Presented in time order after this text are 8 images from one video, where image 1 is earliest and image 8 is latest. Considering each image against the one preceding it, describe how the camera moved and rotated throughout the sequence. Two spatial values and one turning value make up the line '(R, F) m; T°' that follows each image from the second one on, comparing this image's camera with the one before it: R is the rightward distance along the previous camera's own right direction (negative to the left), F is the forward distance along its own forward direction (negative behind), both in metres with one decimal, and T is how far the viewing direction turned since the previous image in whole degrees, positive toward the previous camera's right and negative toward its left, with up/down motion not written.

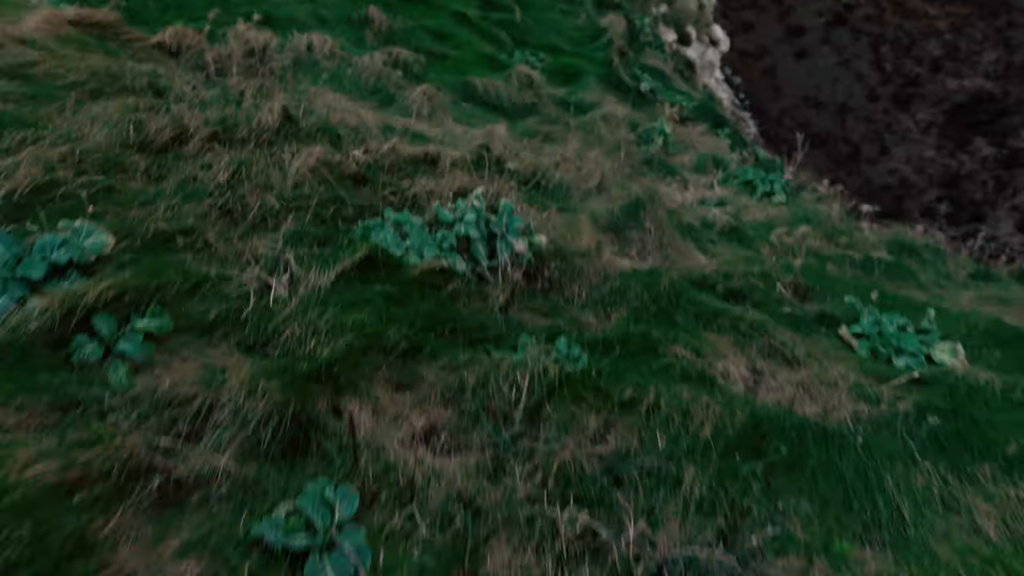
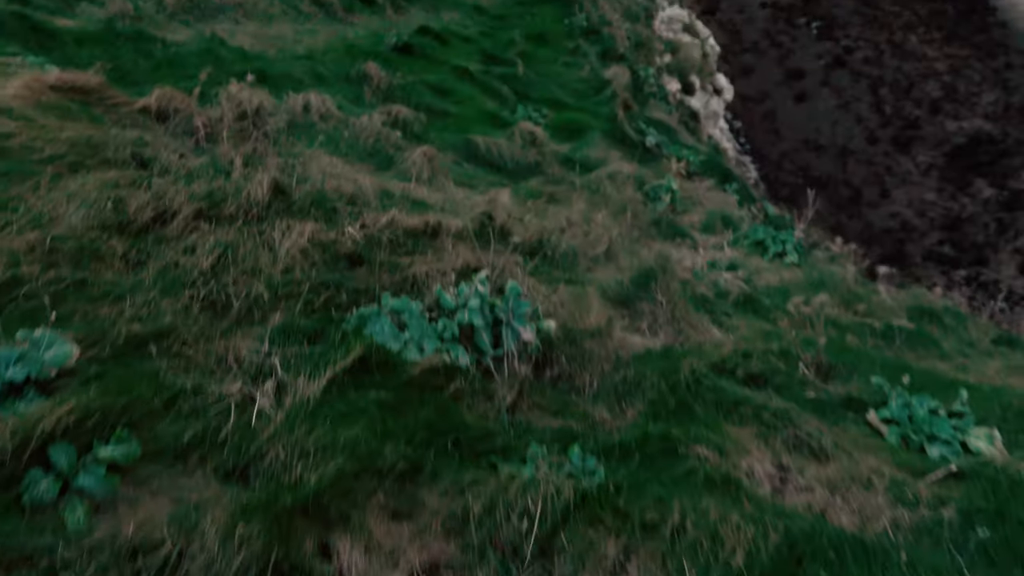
(0.0, +0.1) m; 0°
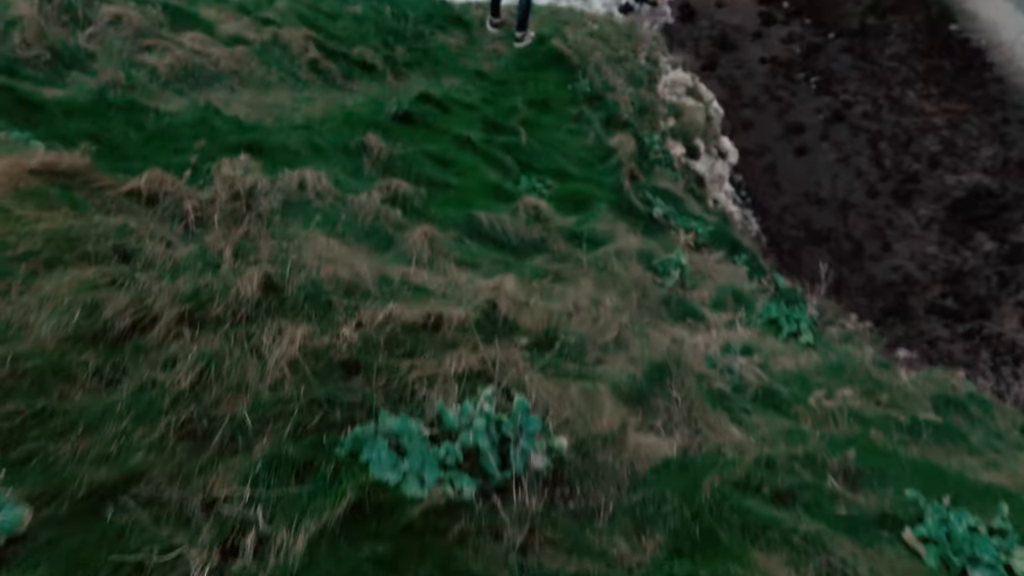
(0.0, +0.1) m; 0°
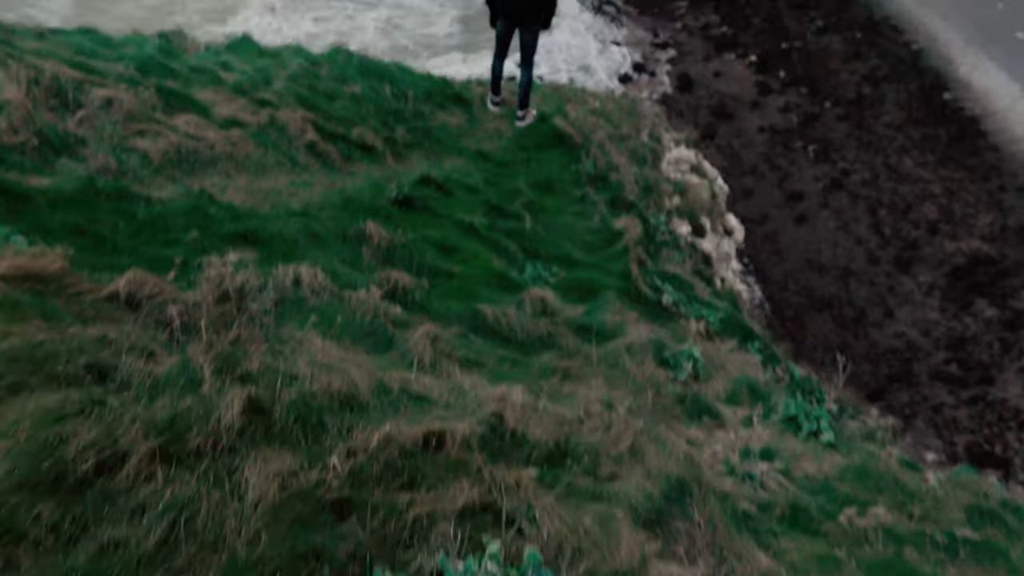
(0.0, +0.2) m; 0°
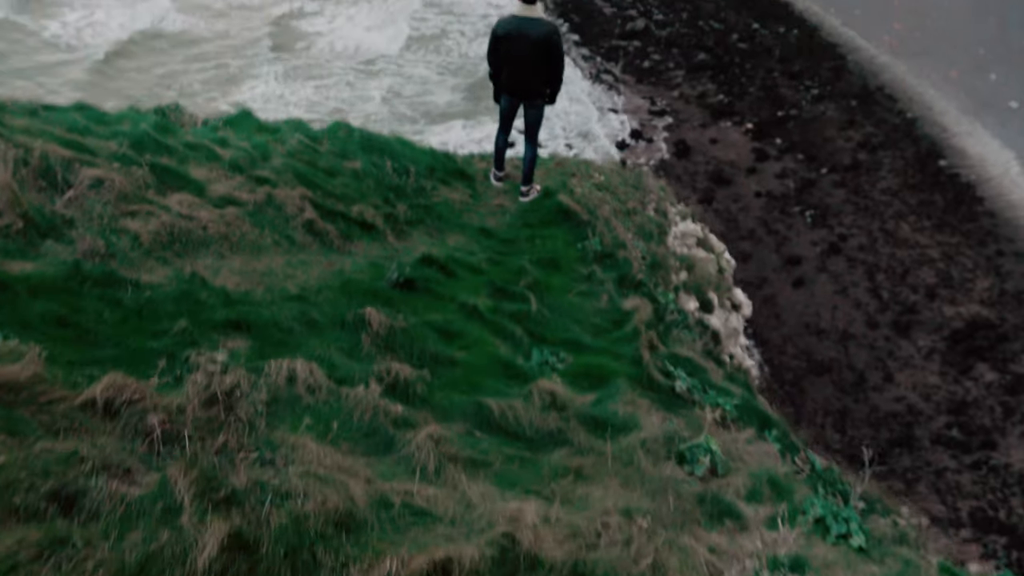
(0.0, +0.2) m; 0°
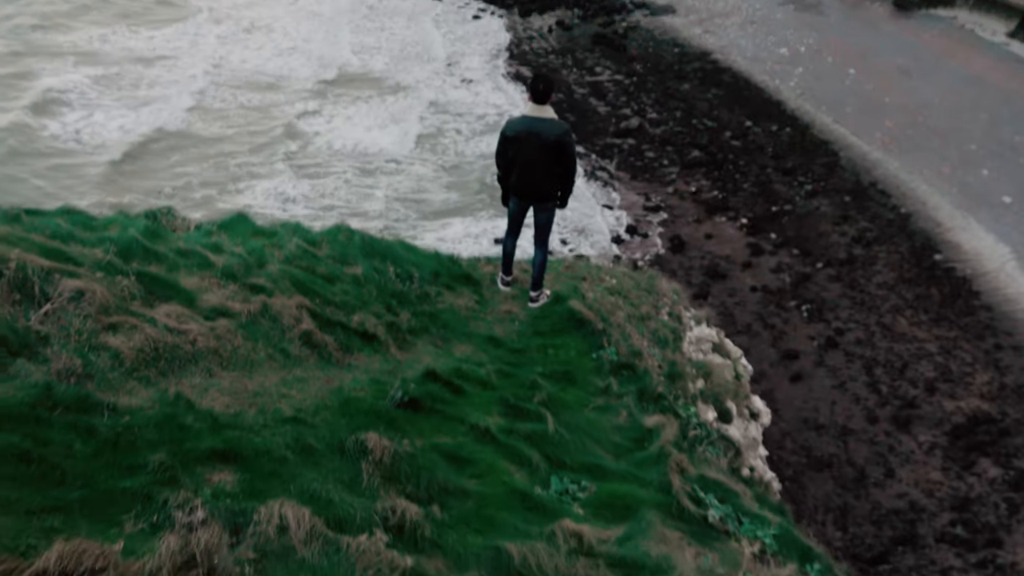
(-0.1, +0.3) m; 0°
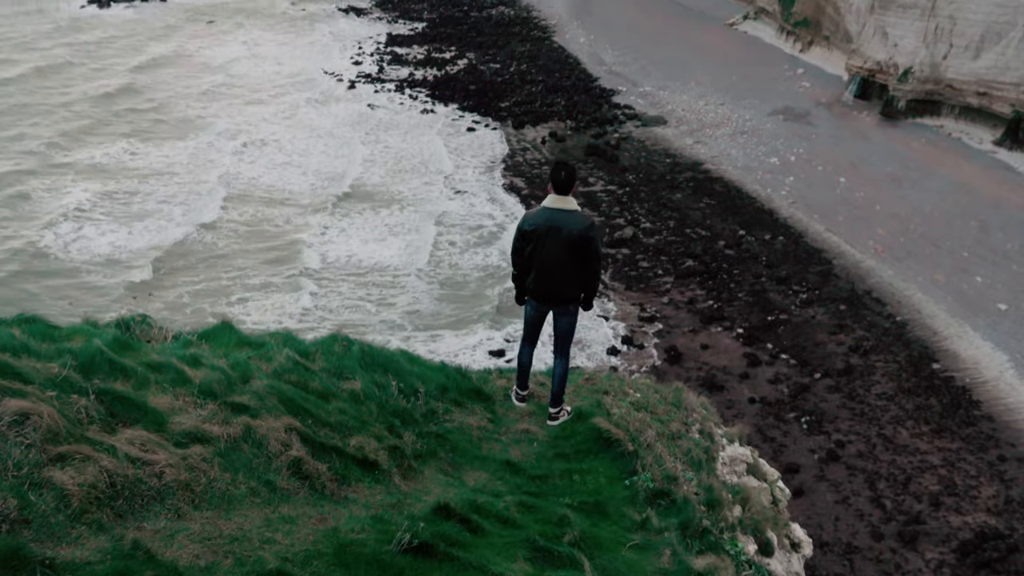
(-0.1, +0.6) m; 0°
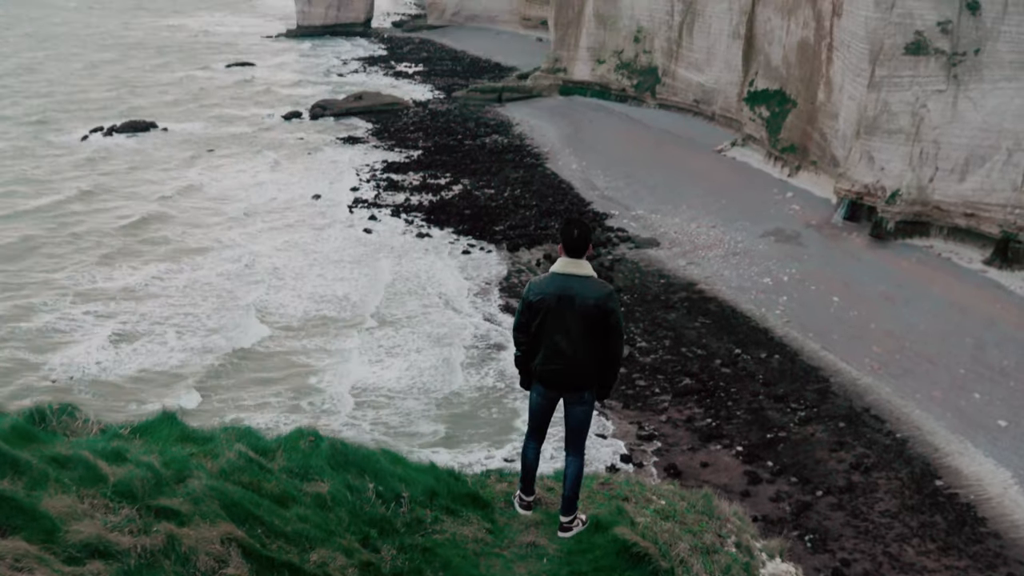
(0.0, +0.9) m; 0°
